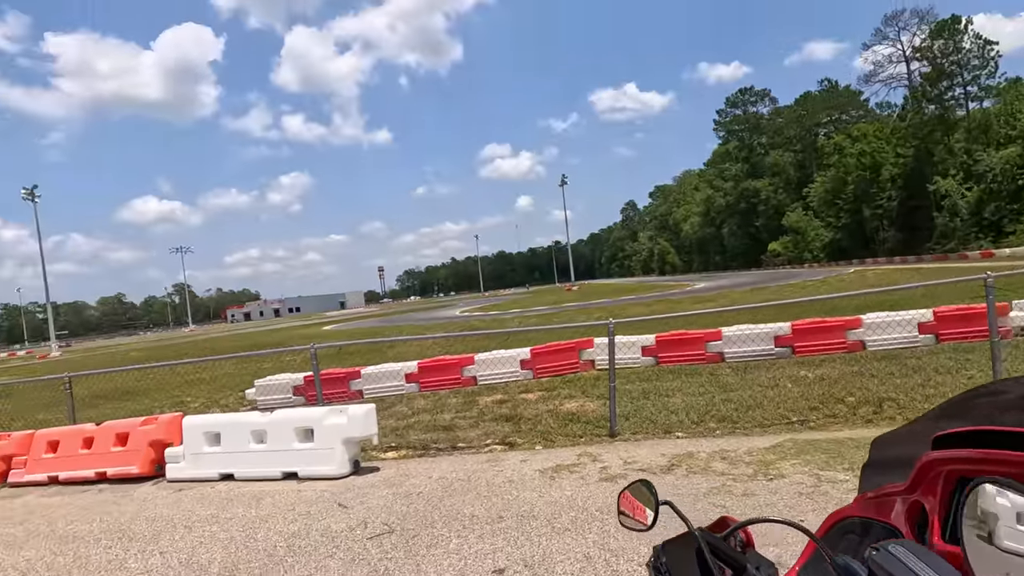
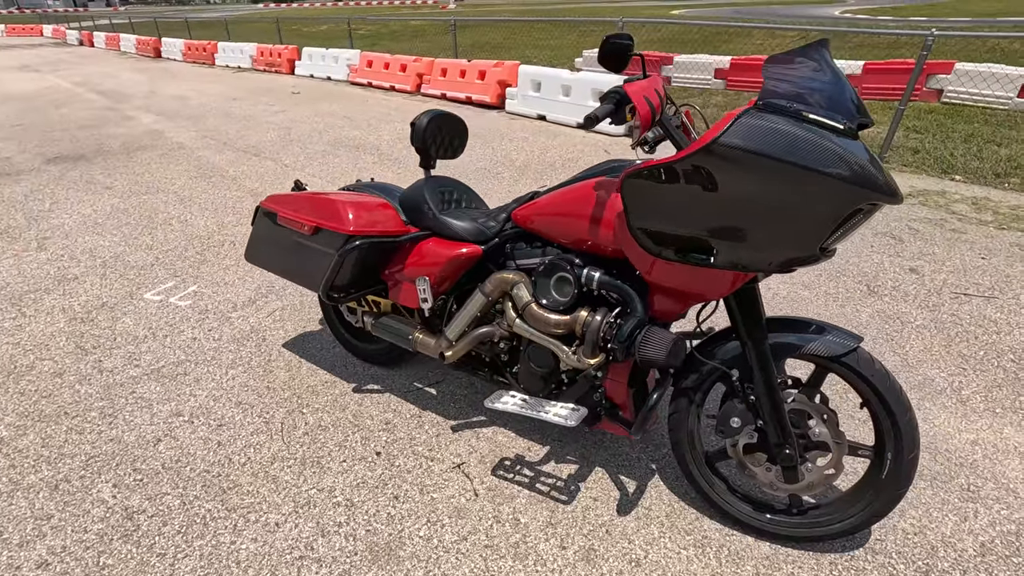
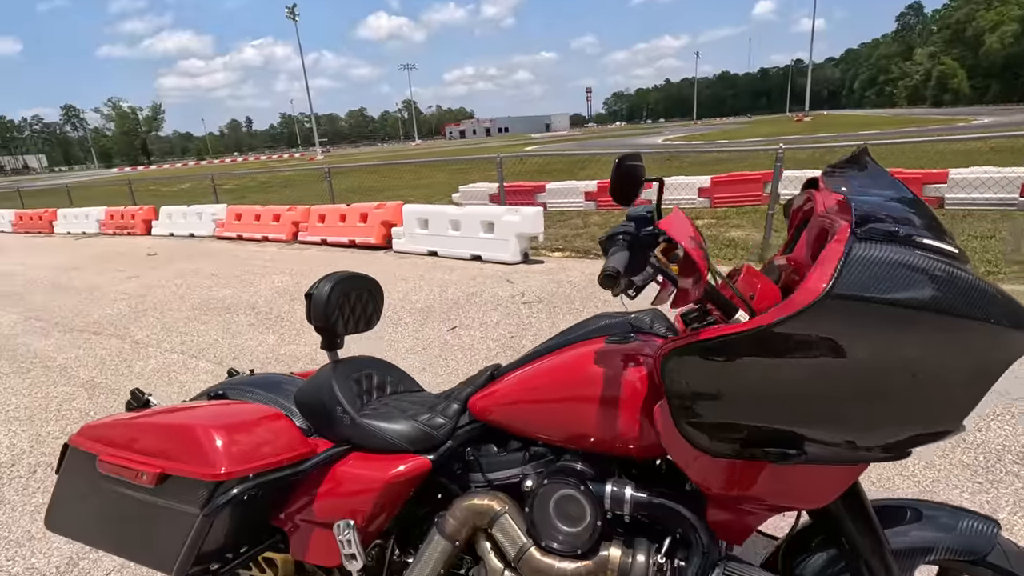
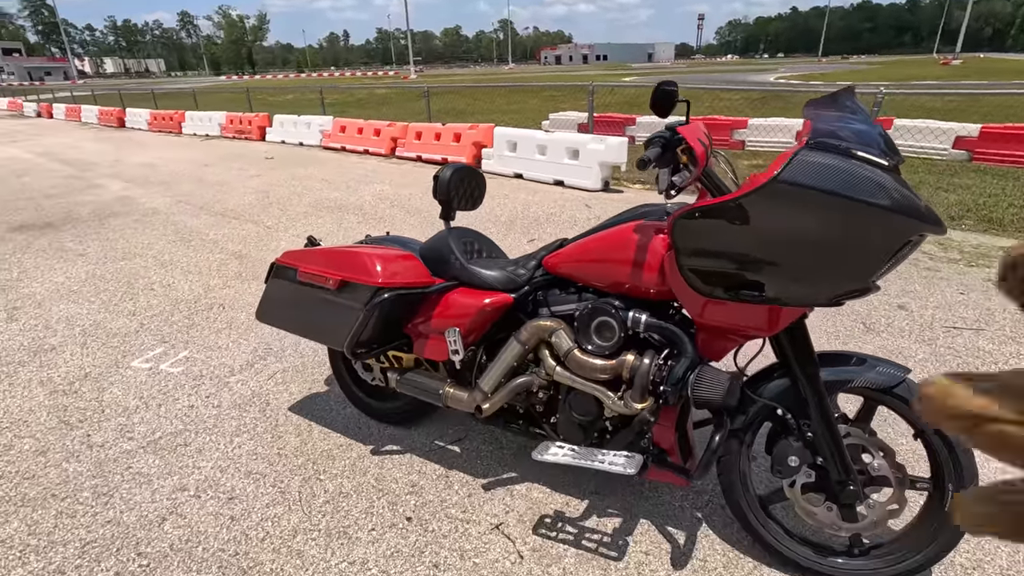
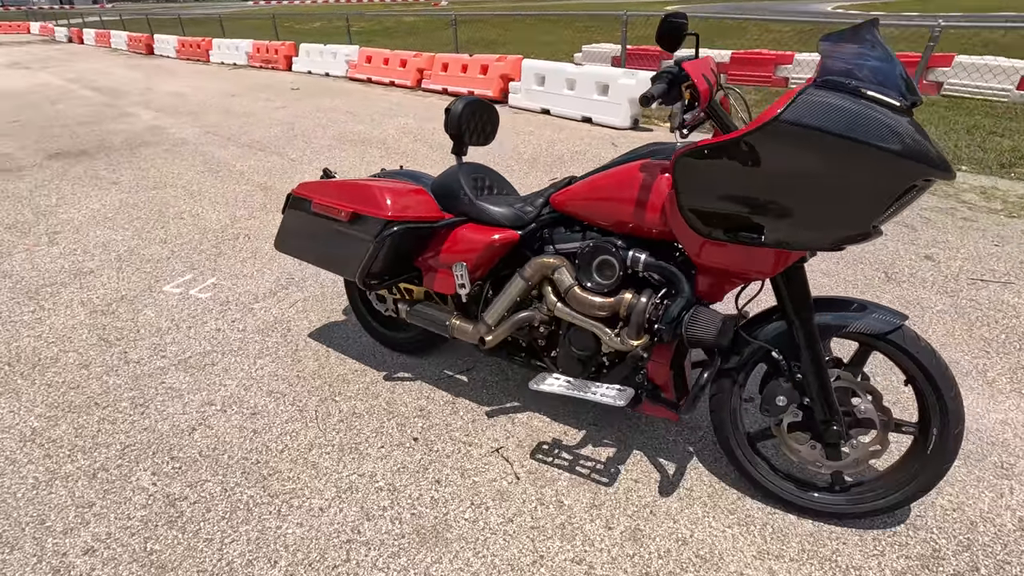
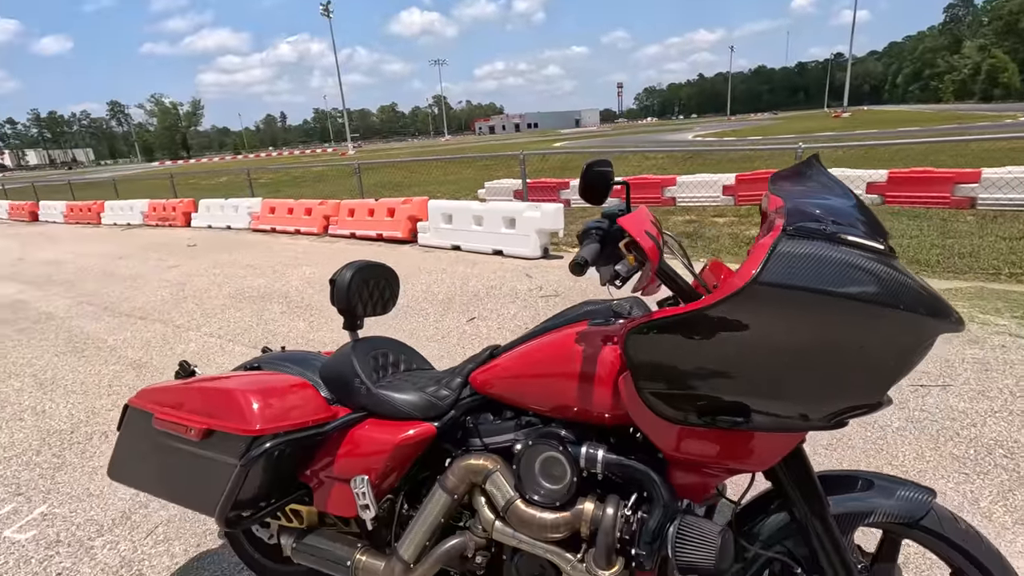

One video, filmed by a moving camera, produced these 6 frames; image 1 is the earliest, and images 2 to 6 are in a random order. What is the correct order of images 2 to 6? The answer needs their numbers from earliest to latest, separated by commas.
3, 6, 4, 5, 2
